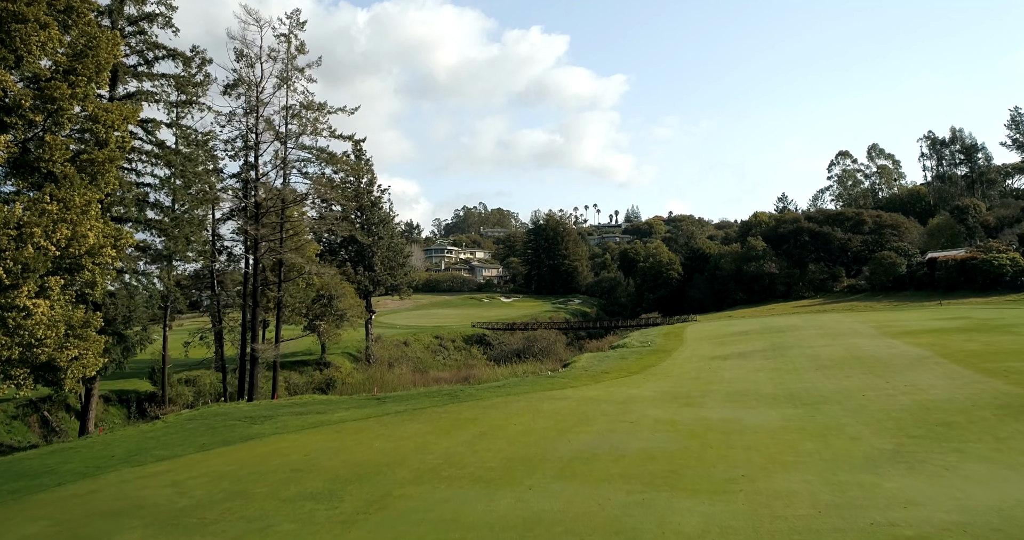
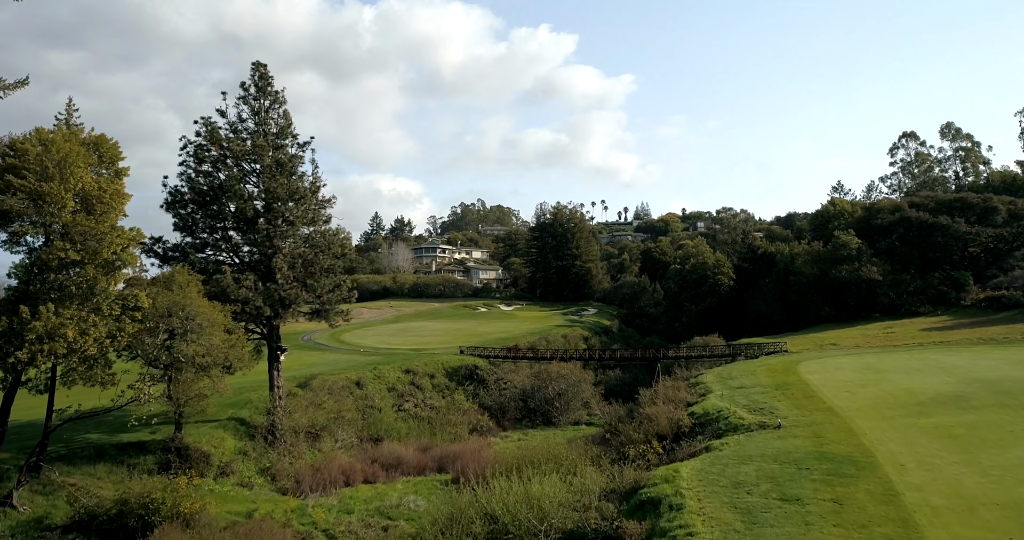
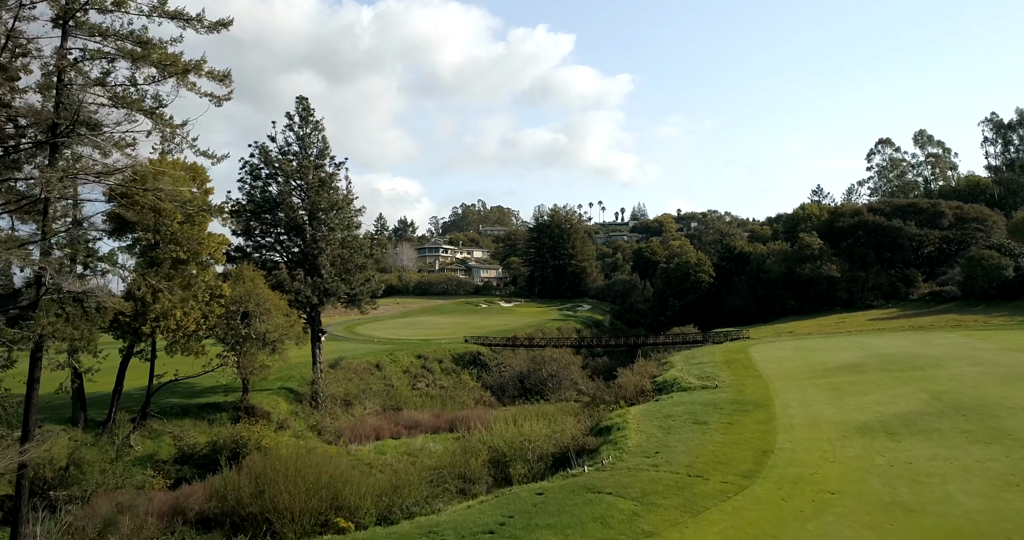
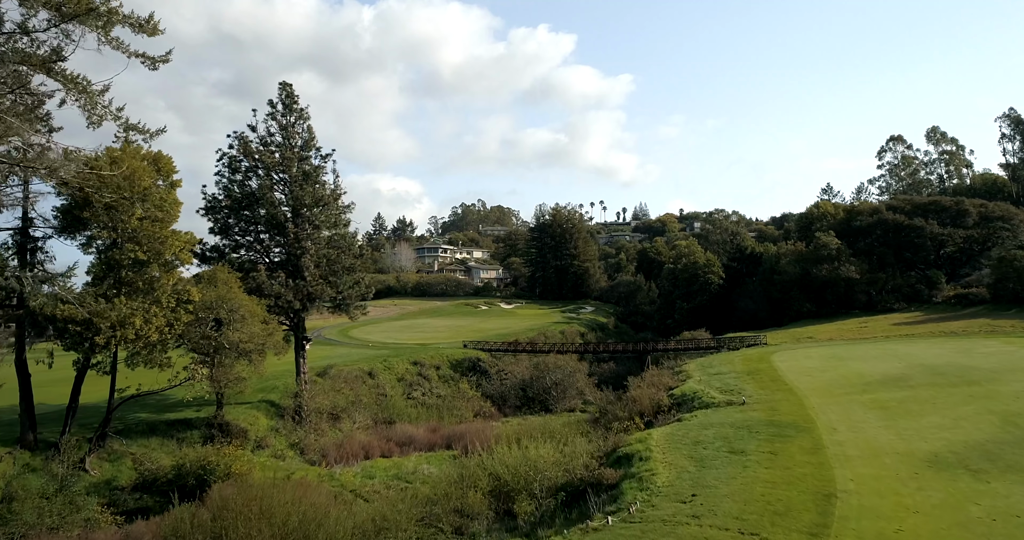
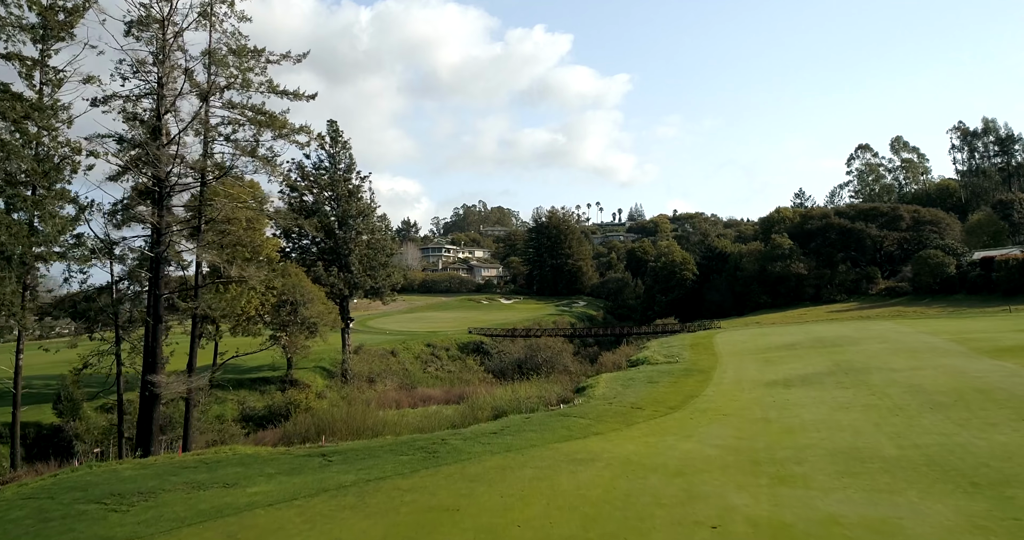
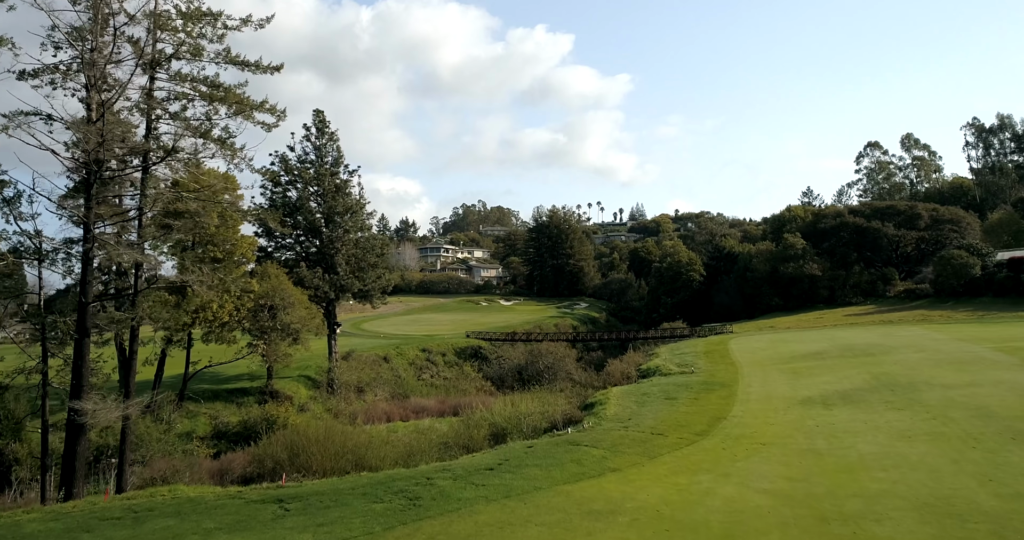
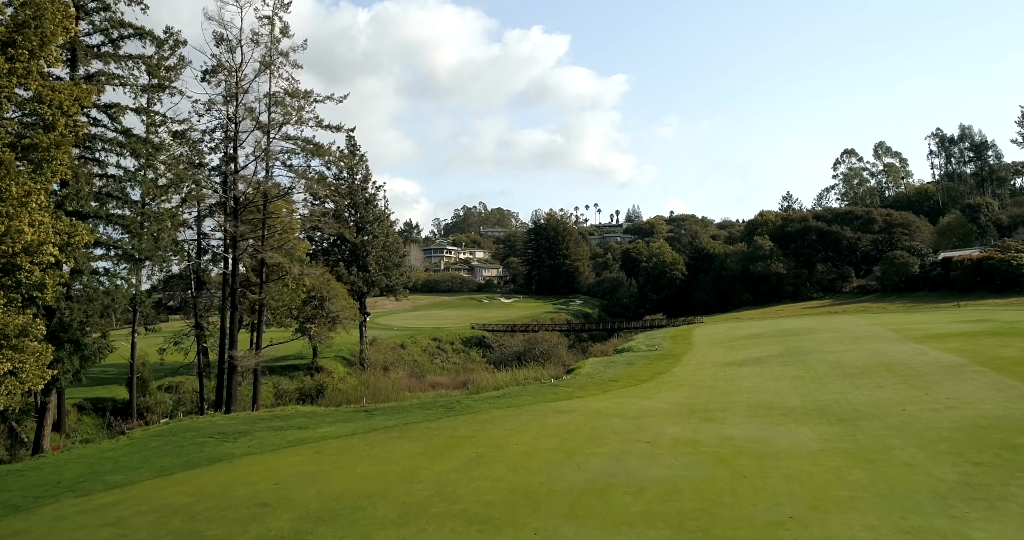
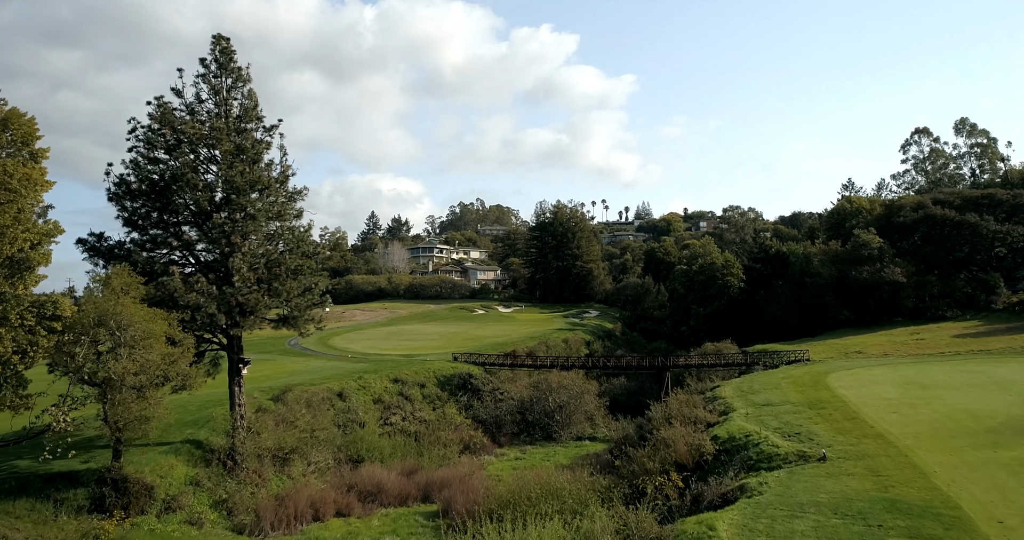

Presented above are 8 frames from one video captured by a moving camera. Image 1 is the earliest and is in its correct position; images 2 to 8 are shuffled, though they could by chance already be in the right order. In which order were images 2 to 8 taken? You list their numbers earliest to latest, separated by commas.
7, 5, 6, 3, 4, 2, 8
